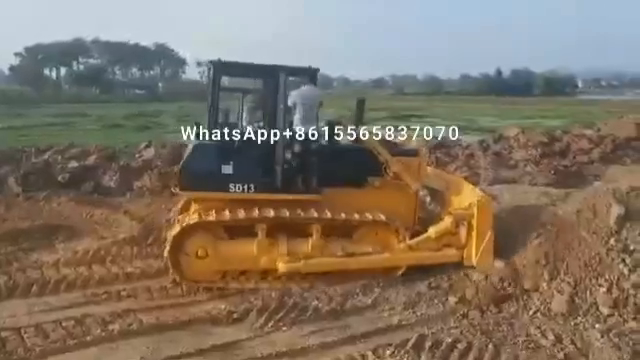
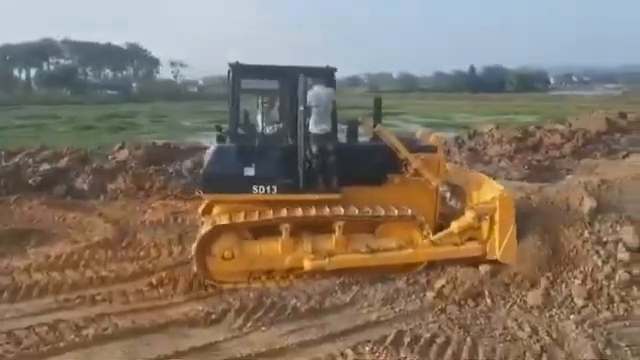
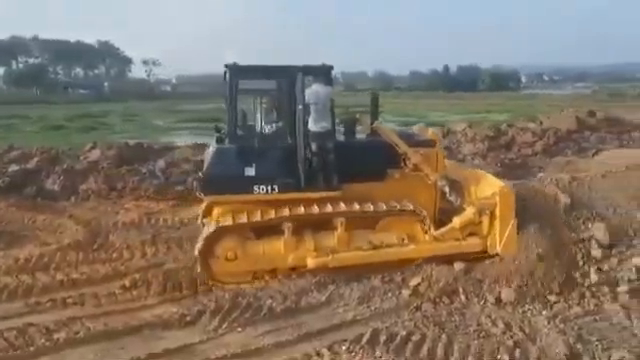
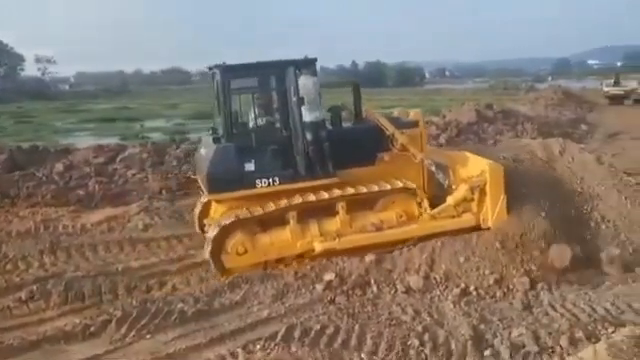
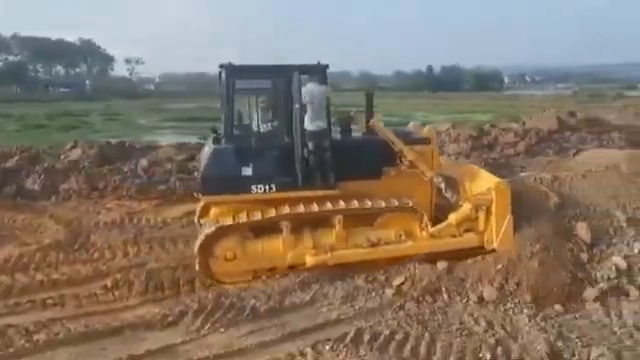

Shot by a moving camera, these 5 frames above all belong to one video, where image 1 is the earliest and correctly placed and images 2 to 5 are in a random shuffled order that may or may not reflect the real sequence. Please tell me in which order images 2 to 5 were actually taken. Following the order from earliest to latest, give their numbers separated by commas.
2, 3, 5, 4
